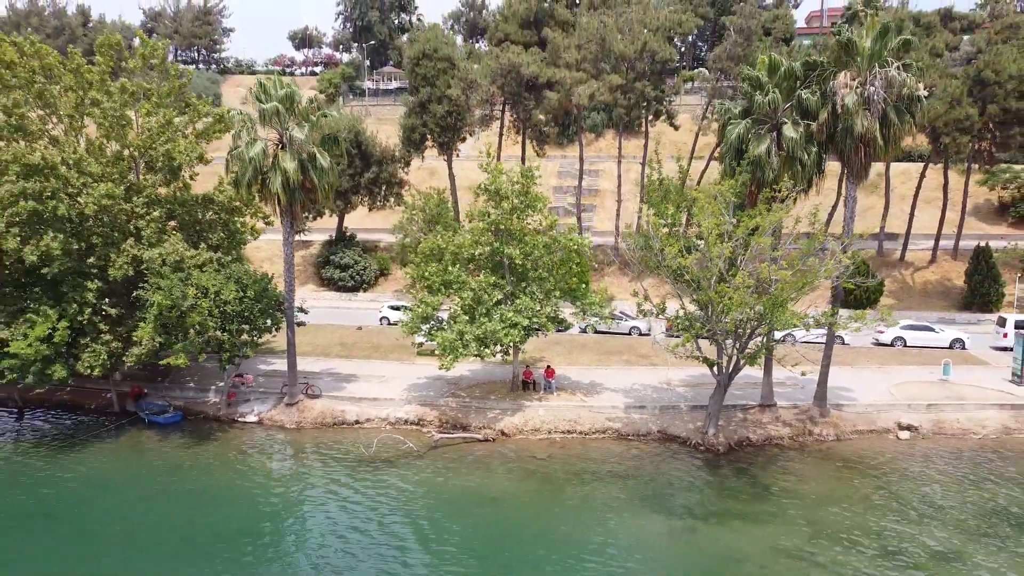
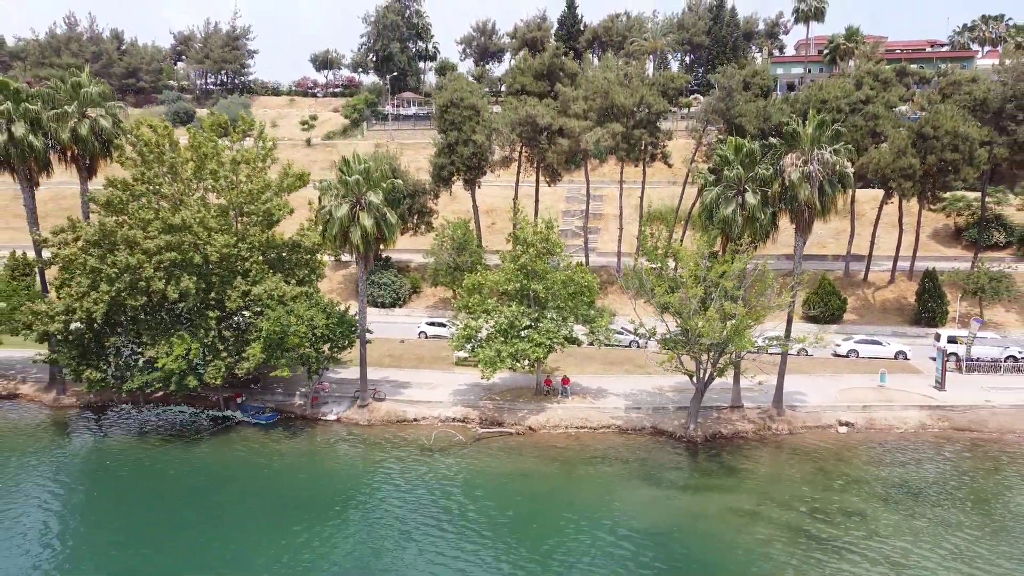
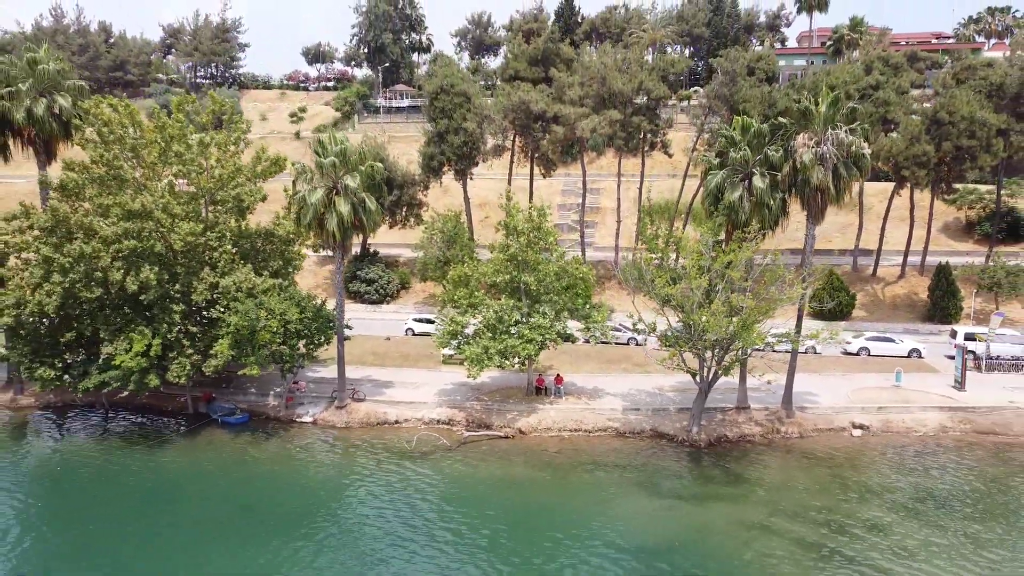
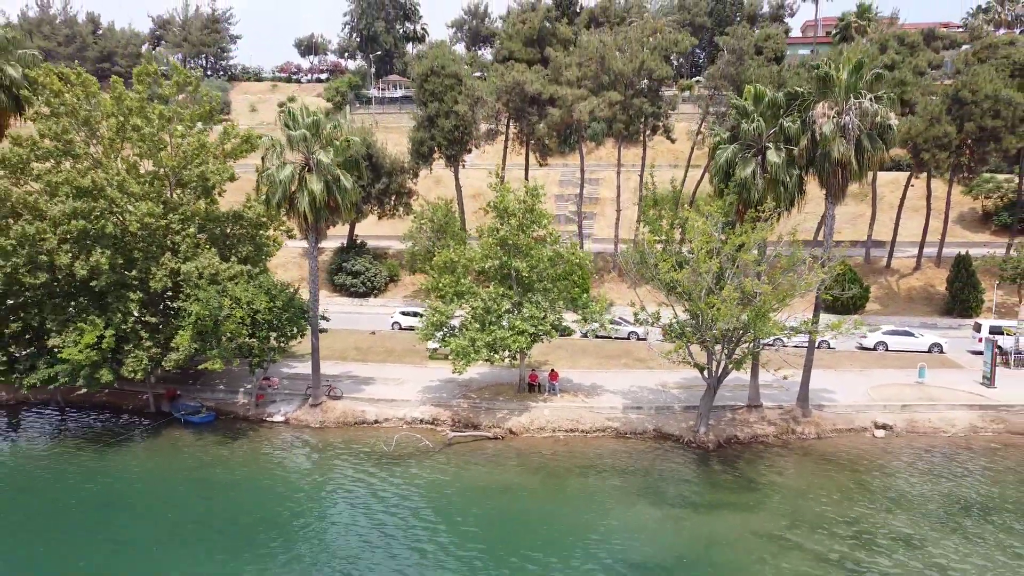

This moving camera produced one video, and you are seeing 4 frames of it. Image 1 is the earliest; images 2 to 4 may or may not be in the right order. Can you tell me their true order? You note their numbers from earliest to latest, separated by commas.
4, 3, 2
